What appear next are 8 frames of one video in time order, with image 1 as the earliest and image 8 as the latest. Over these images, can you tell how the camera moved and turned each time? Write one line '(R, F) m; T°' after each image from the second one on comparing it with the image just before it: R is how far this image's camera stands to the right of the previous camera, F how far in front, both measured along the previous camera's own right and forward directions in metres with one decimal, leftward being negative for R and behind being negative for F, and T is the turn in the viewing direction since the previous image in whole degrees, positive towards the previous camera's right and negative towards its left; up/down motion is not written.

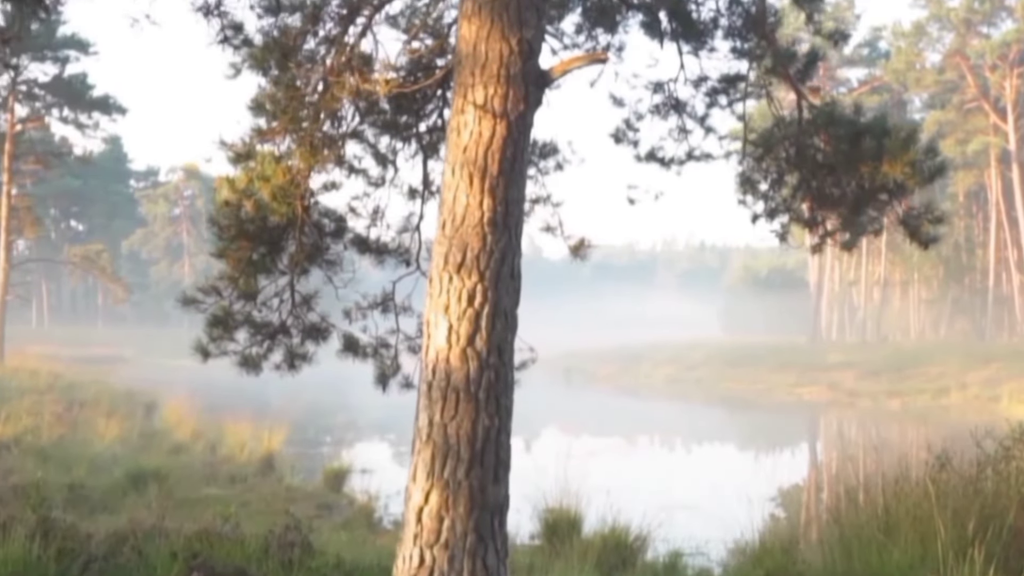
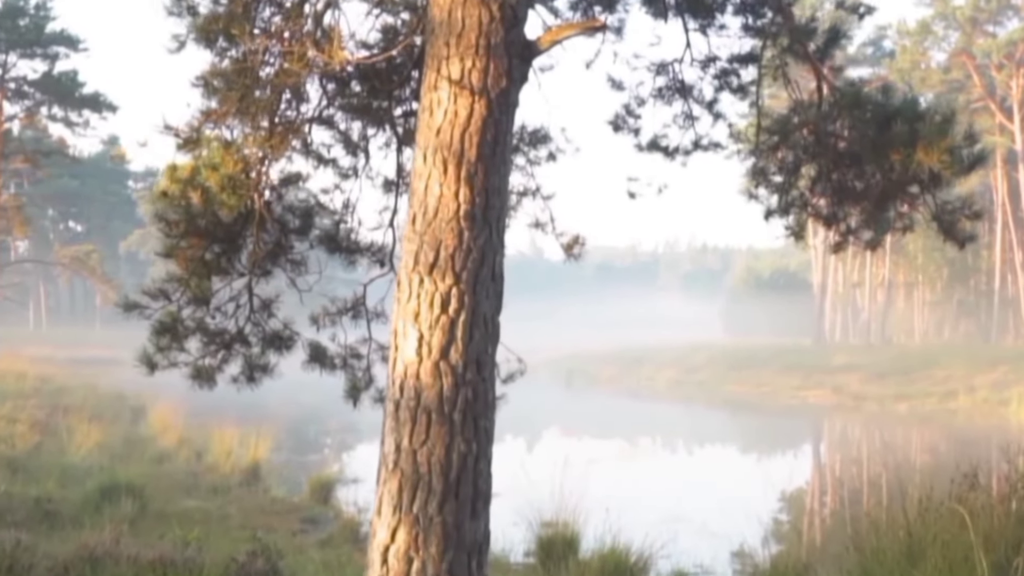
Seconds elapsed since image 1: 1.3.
(+0.1, +0.6) m; 0°
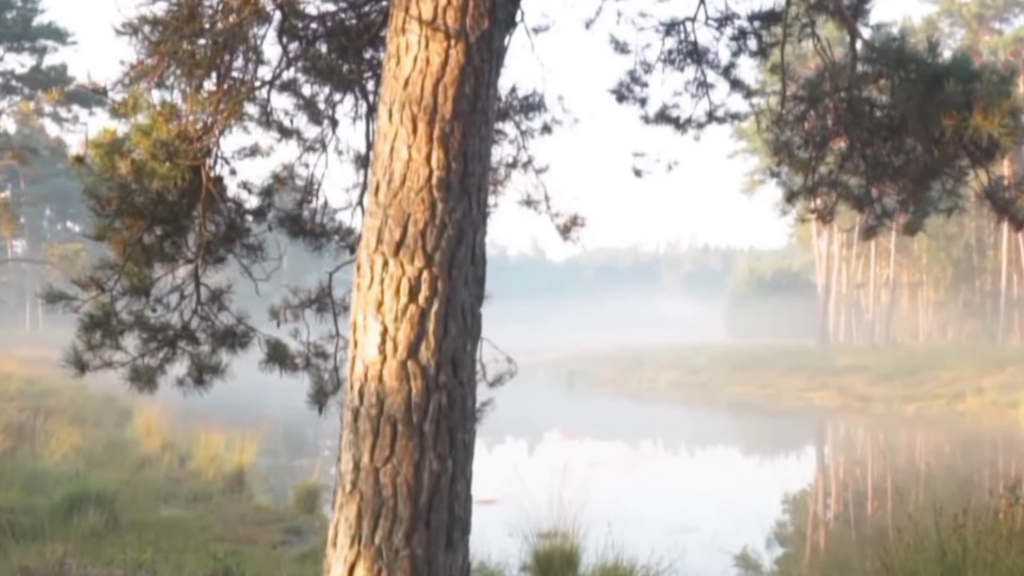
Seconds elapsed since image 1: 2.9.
(+0.1, +0.7) m; 0°
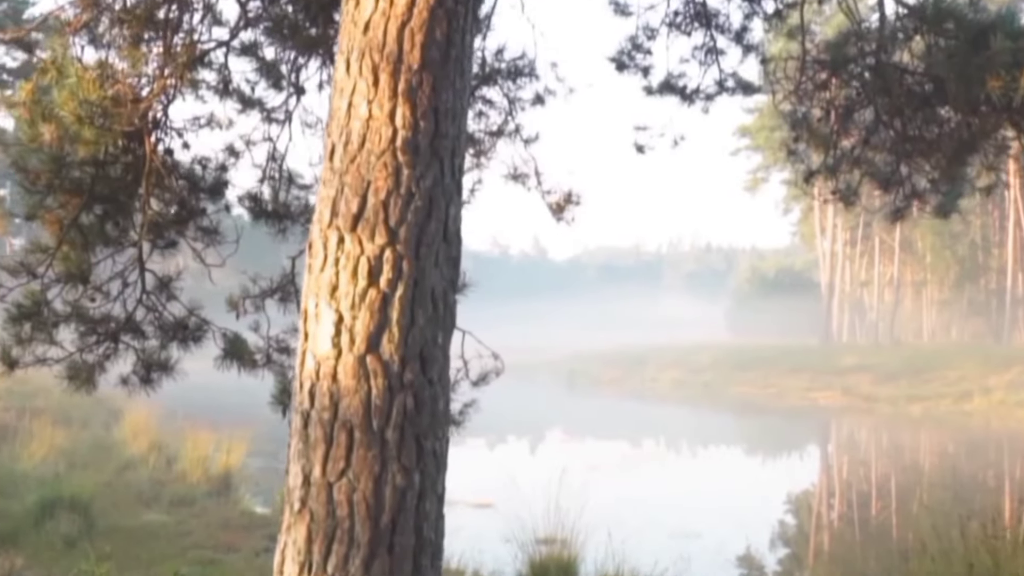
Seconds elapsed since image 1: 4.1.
(+0.1, +0.5) m; 0°
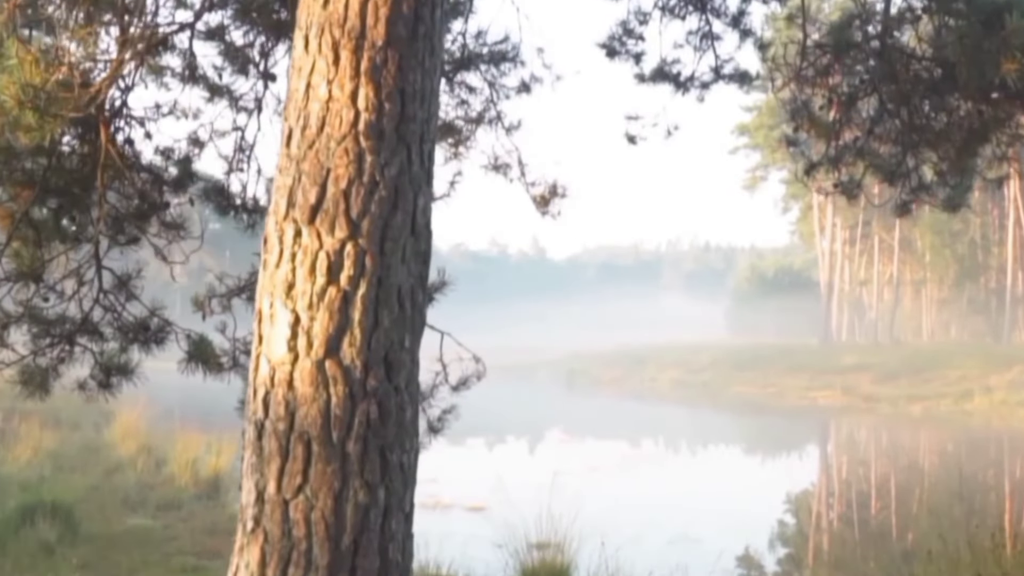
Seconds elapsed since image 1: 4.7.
(+0.1, +0.2) m; 0°
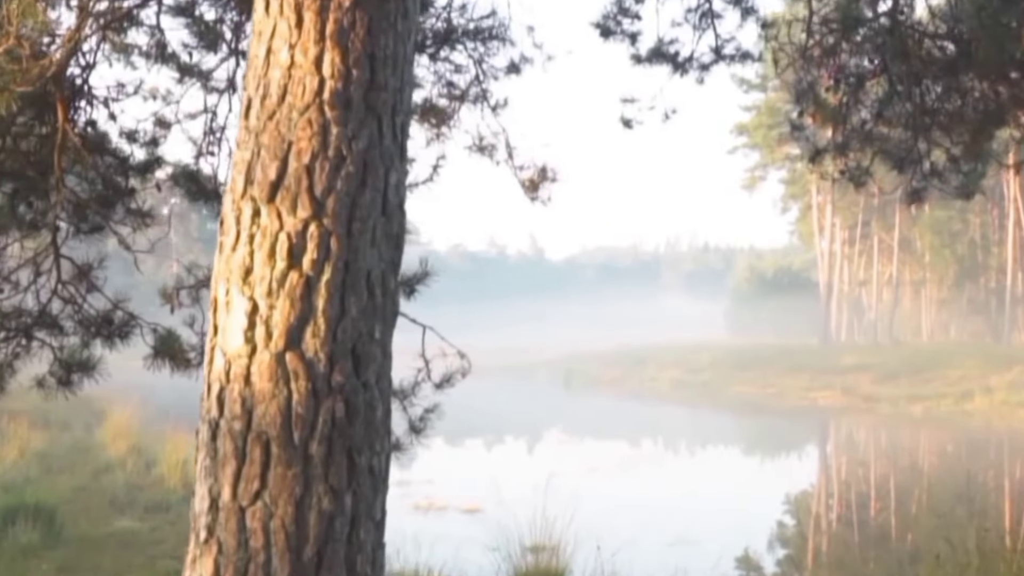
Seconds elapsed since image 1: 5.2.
(0.0, +0.2) m; 0°
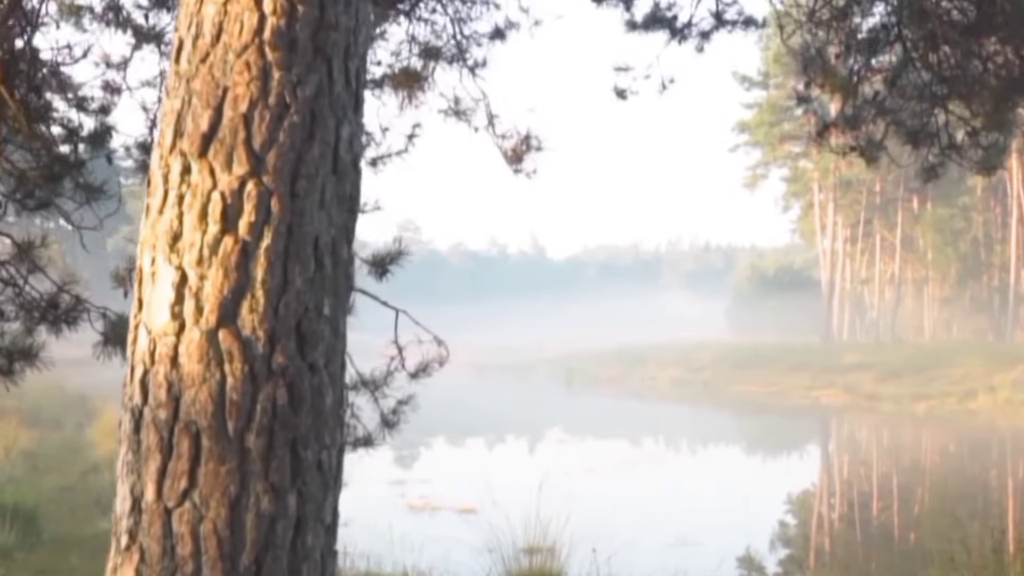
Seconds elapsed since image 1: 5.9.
(+0.1, +0.3) m; 0°
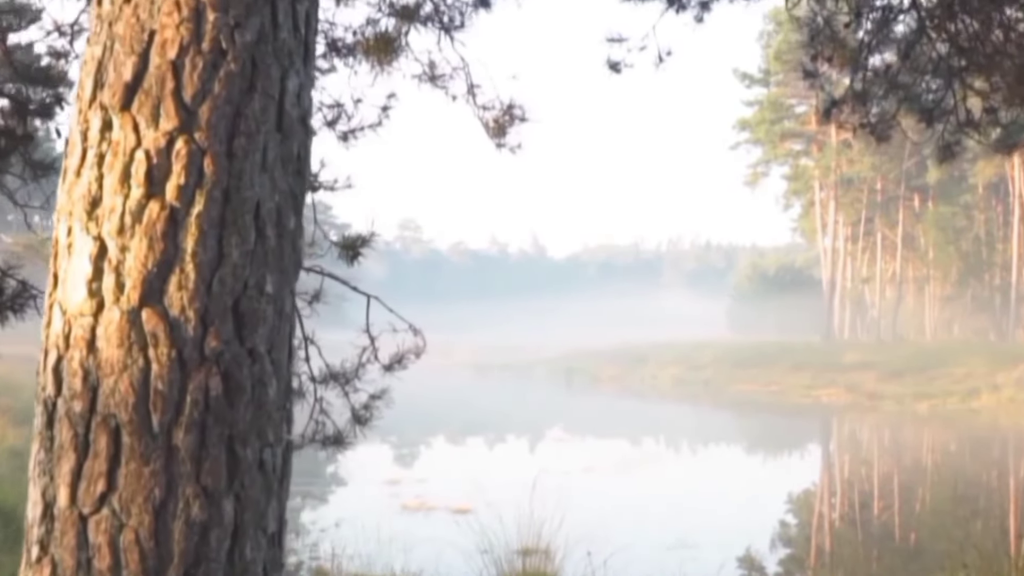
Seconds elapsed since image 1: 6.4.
(0.0, +0.2) m; 0°
